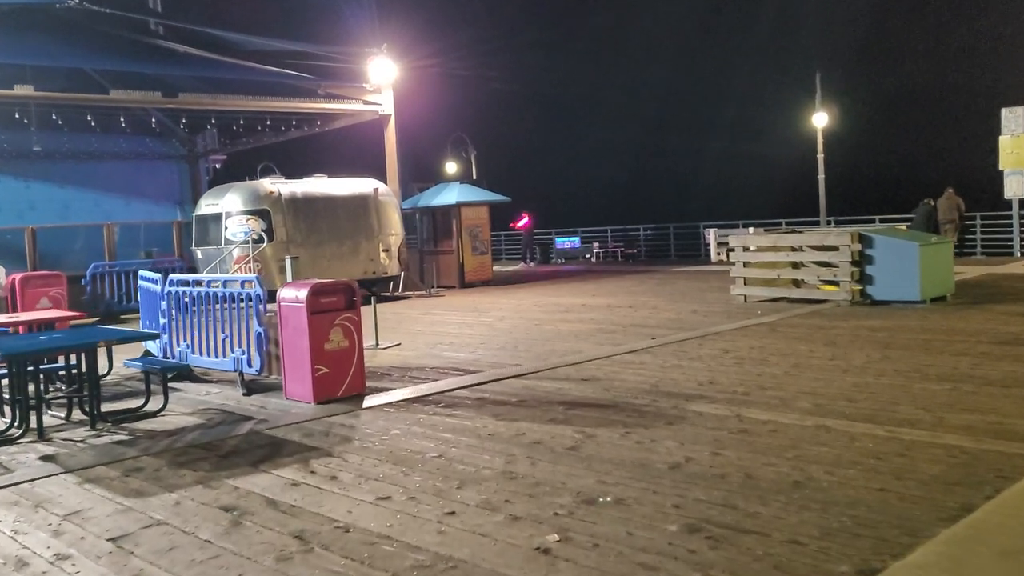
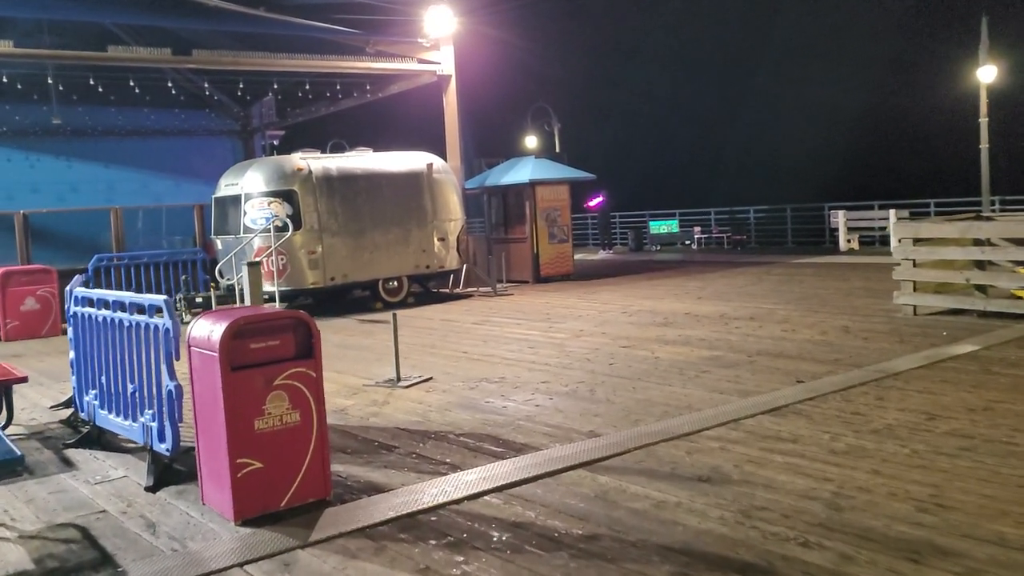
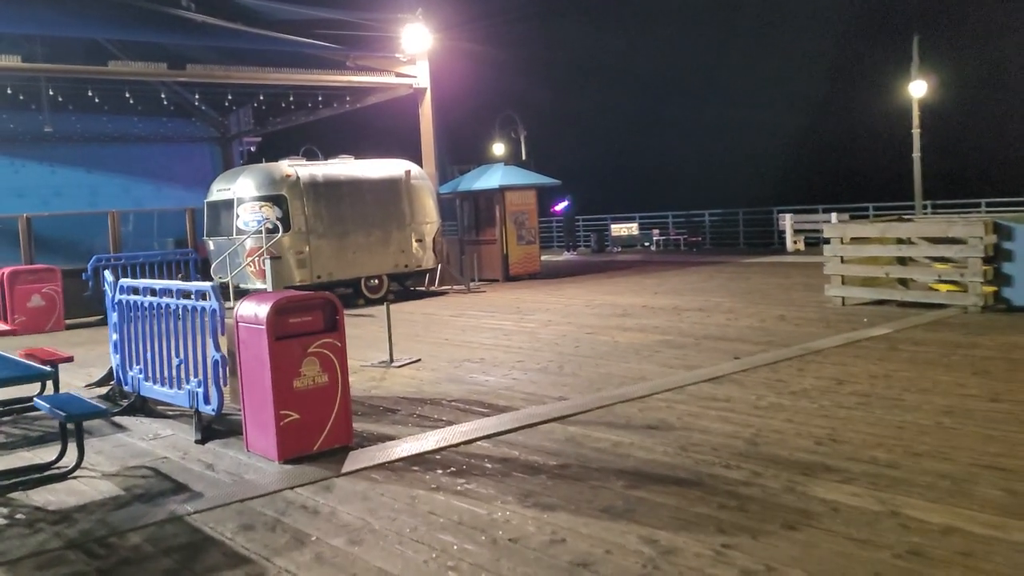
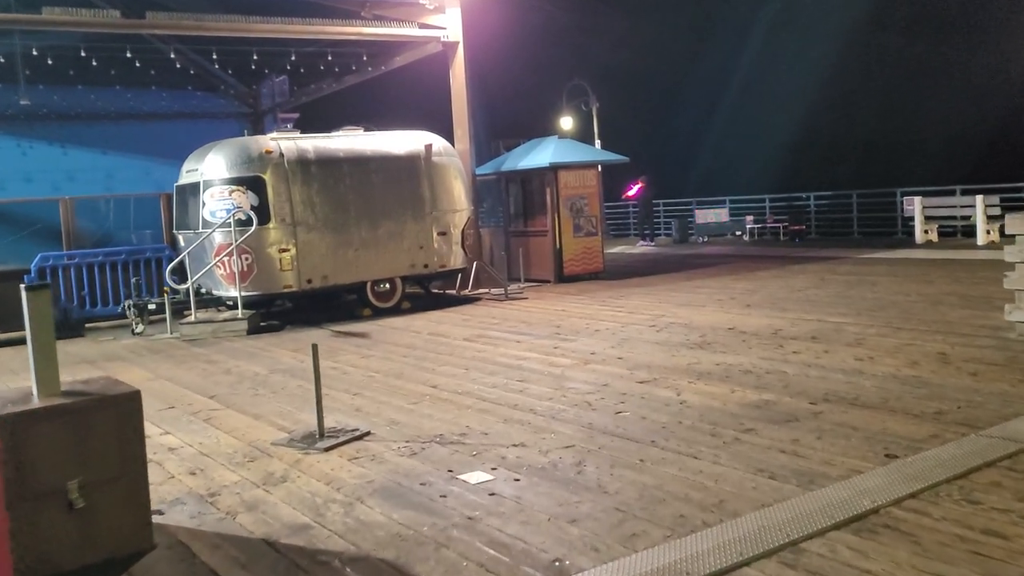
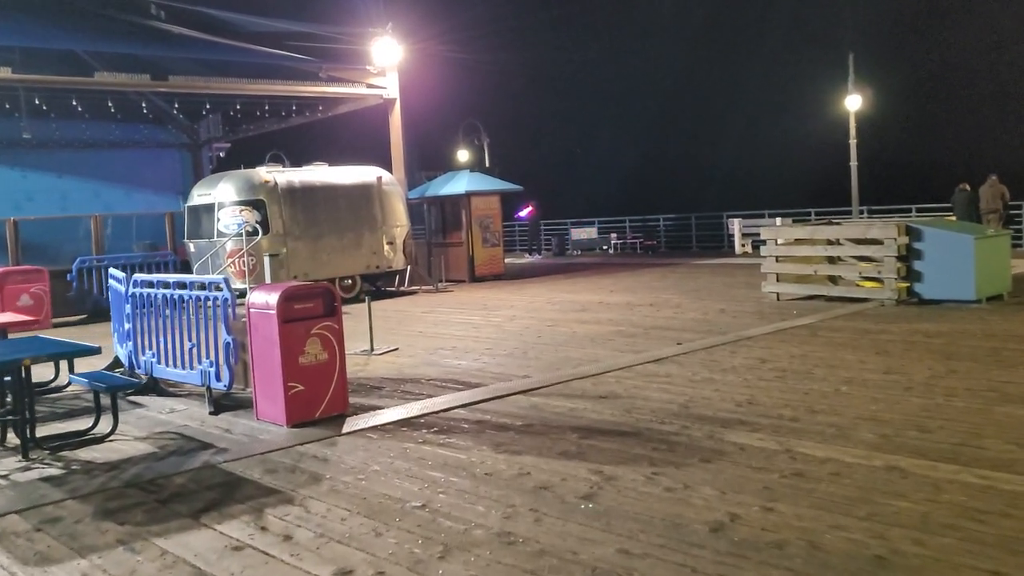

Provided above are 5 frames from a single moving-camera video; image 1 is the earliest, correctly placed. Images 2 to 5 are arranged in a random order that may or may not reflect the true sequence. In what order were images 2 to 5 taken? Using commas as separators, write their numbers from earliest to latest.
5, 3, 2, 4
